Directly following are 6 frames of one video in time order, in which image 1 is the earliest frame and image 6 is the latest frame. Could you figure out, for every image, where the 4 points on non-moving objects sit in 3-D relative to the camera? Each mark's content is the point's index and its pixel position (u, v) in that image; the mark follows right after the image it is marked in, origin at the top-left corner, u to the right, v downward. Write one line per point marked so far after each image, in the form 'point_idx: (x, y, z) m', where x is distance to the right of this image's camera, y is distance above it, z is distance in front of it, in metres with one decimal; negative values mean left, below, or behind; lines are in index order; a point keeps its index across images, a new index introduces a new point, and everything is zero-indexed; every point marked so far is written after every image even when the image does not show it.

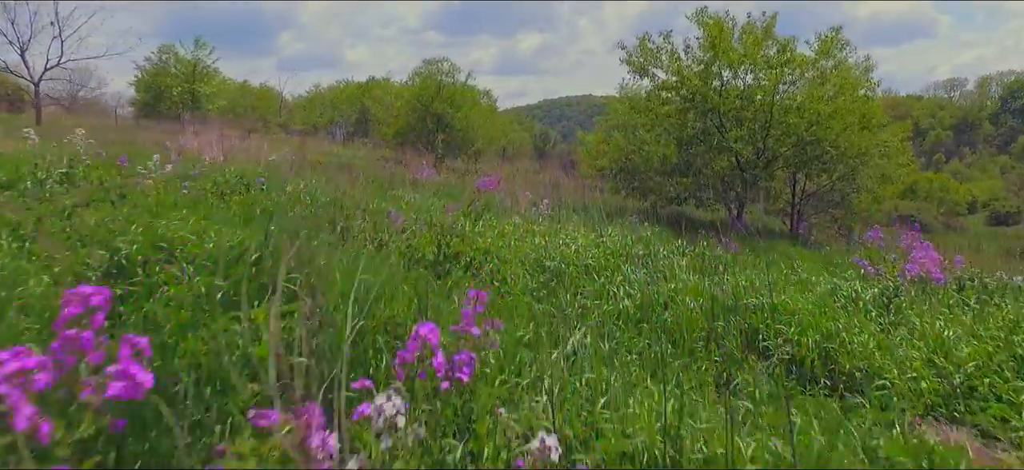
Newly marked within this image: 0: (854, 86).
0: (+6.9, +3.0, +11.1) m
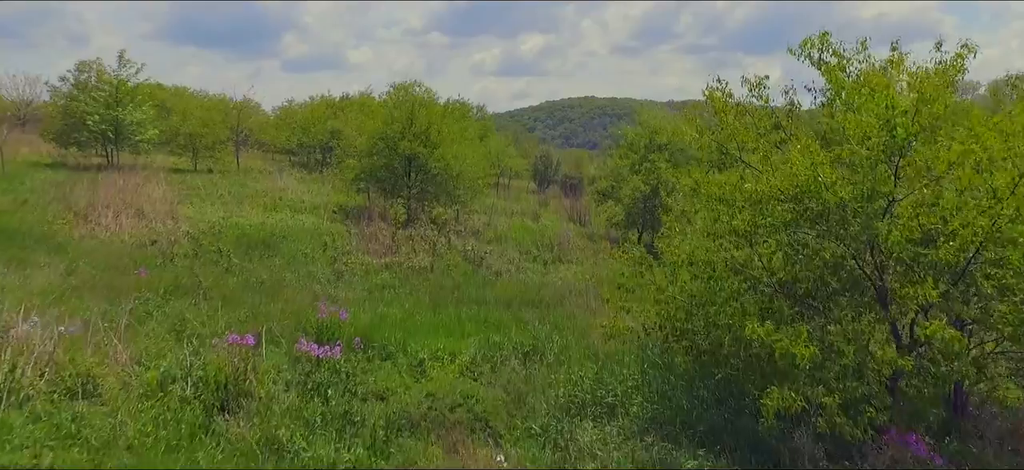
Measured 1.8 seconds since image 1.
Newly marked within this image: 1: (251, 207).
0: (+6.6, +0.5, +5.8) m
1: (-9.1, +1.0, +19.0) m
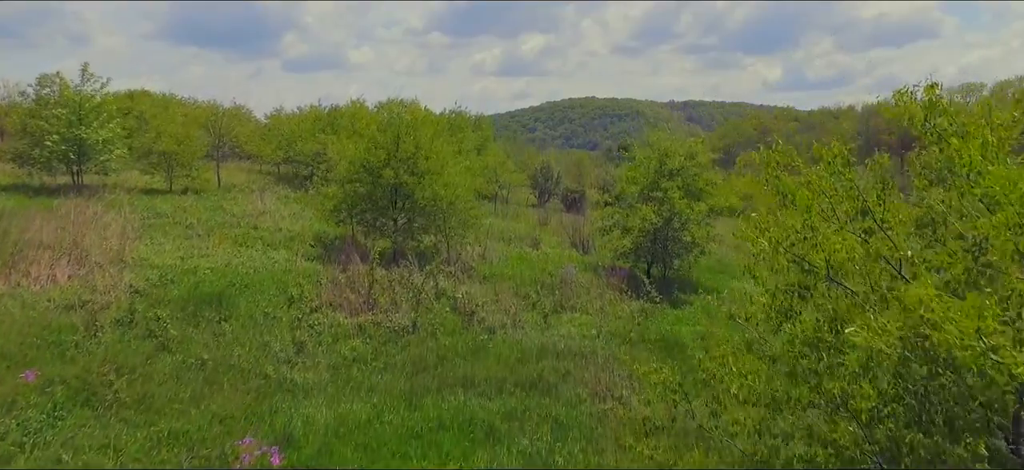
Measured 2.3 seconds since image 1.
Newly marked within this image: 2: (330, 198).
0: (+6.5, -0.7, +3.9) m
1: (-9.2, -0.2, +17.1) m
2: (-5.9, +1.2, +17.7) m
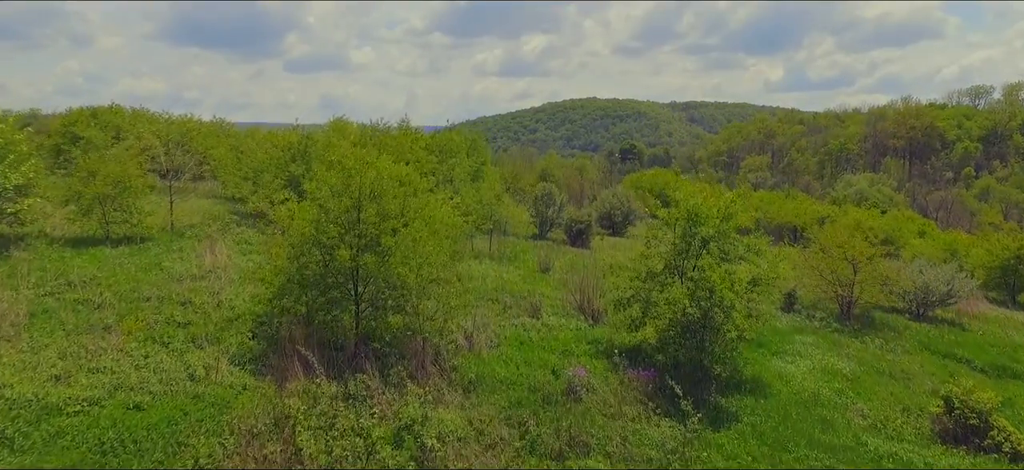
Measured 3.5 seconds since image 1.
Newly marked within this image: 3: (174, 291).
0: (+6.3, -3.0, +0.1) m
1: (-9.4, -2.4, +13.2) m
2: (-6.1, -1.0, +13.8) m
3: (-10.5, -1.7, +16.9) m
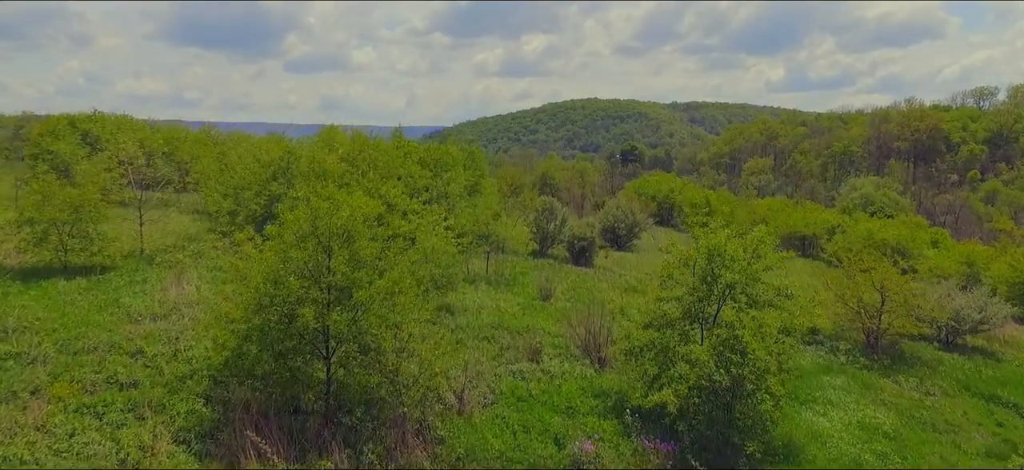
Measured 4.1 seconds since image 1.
0: (+6.2, -4.0, -1.9) m
1: (-9.5, -3.5, +11.3) m
2: (-6.2, -2.1, +11.9) m
3: (-10.6, -2.8, +14.9) m
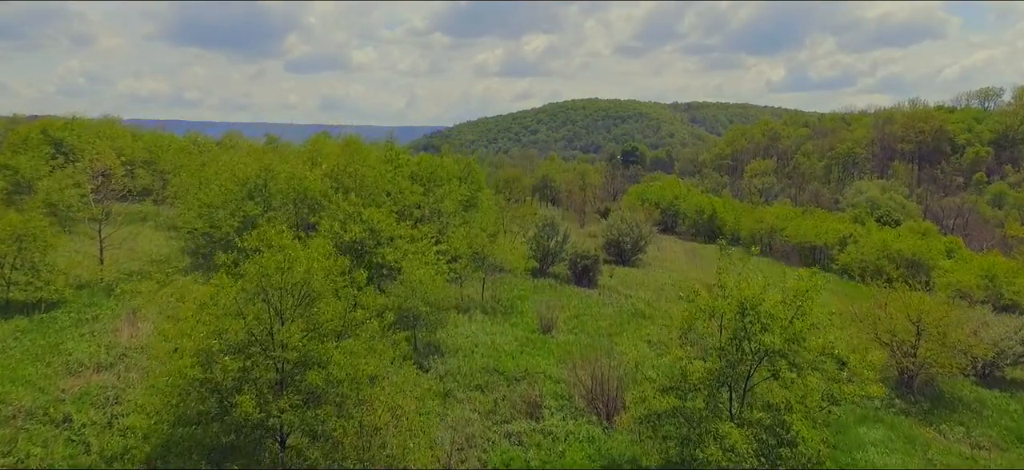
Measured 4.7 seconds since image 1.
0: (+6.0, -5.0, -4.1) m
1: (-9.6, -4.5, +9.1) m
2: (-6.3, -3.1, +9.7) m
3: (-10.7, -3.8, +12.8) m
